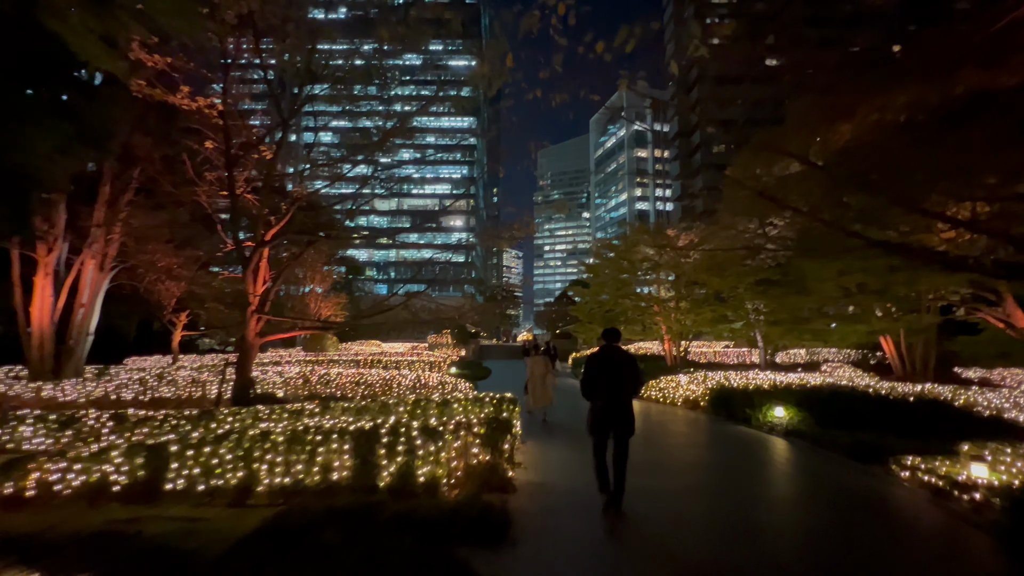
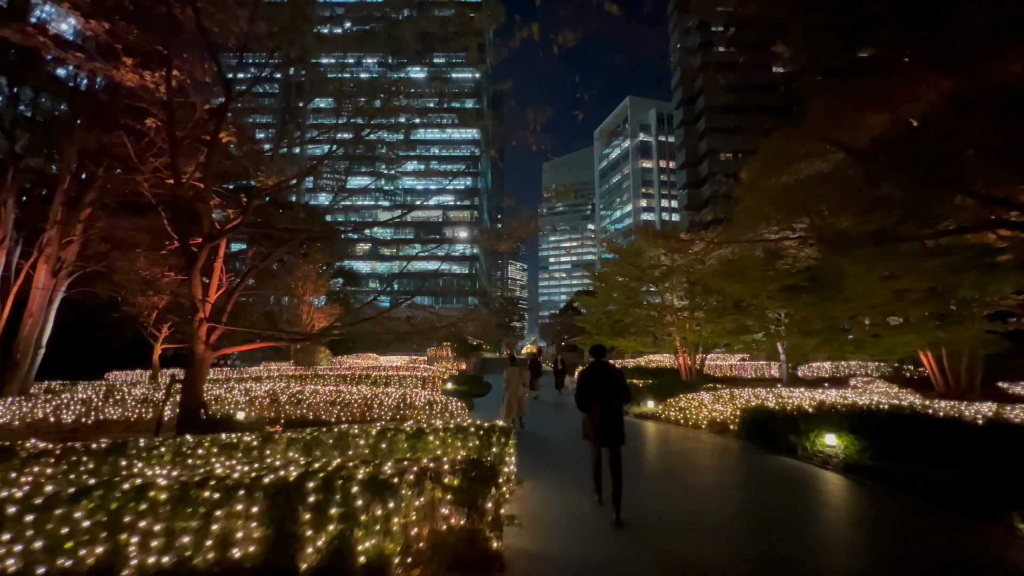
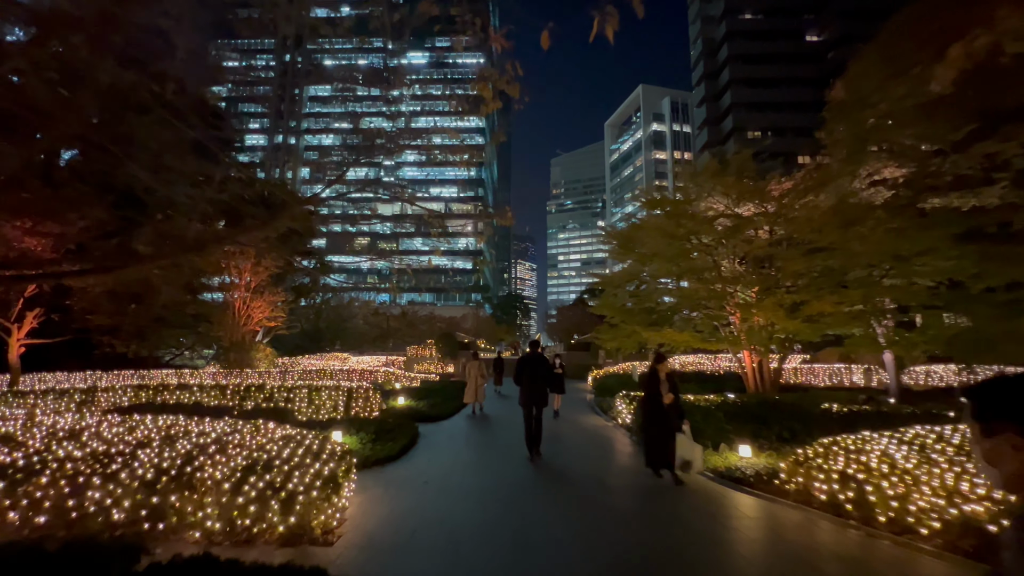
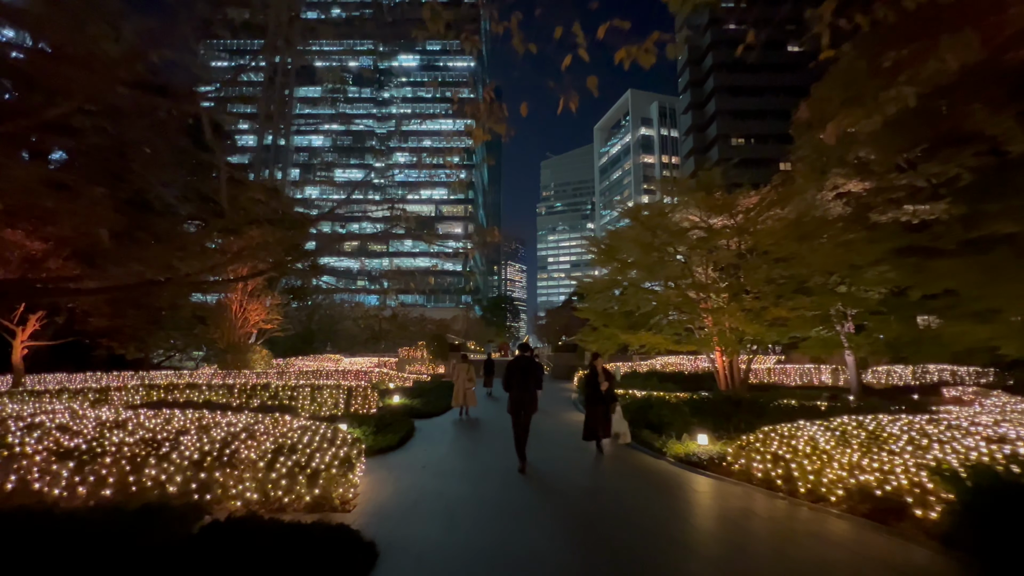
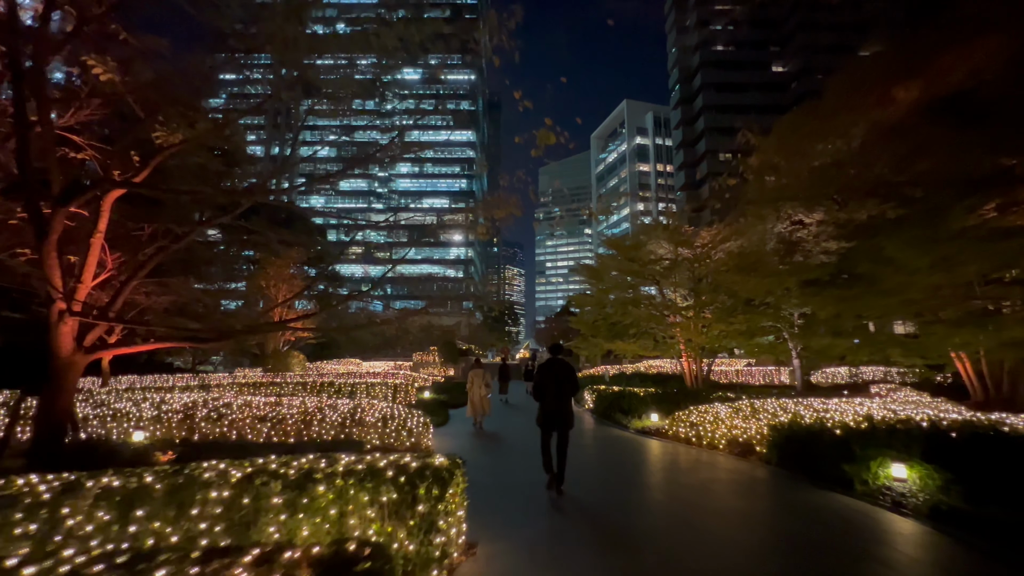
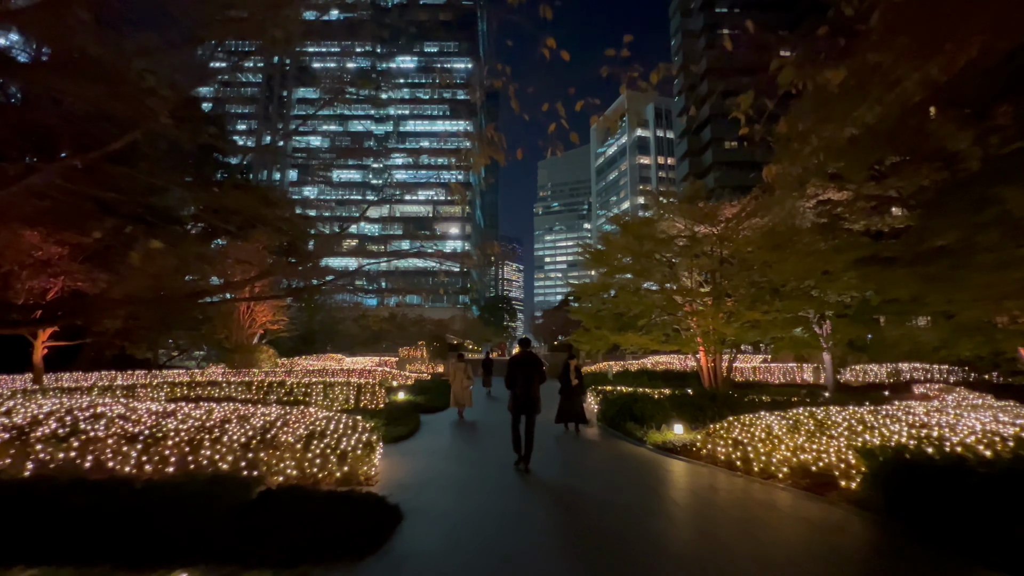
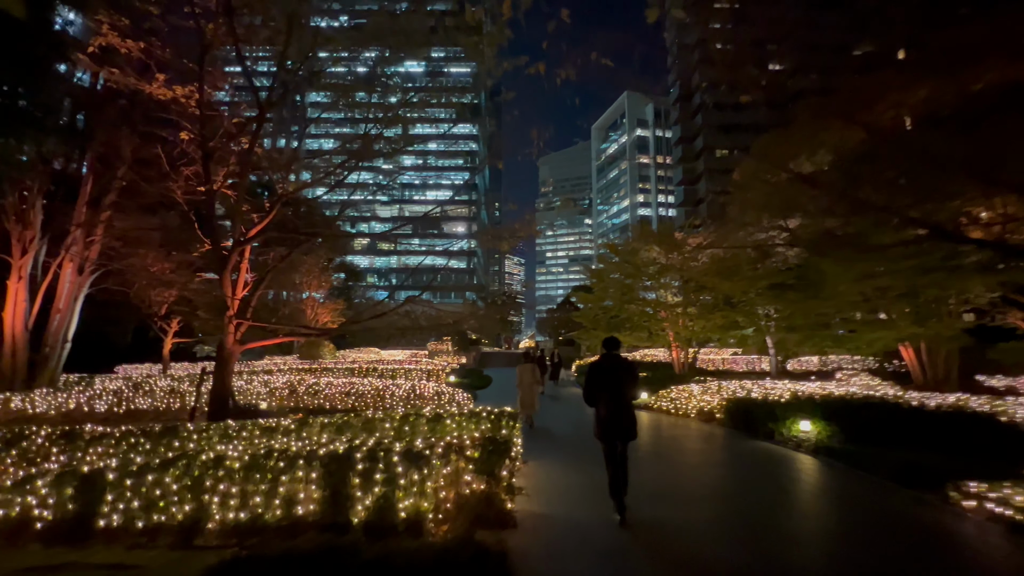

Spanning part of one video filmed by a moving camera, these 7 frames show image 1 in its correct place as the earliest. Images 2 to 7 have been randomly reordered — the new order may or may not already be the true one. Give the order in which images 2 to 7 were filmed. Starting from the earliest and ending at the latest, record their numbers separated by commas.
7, 2, 5, 6, 4, 3
